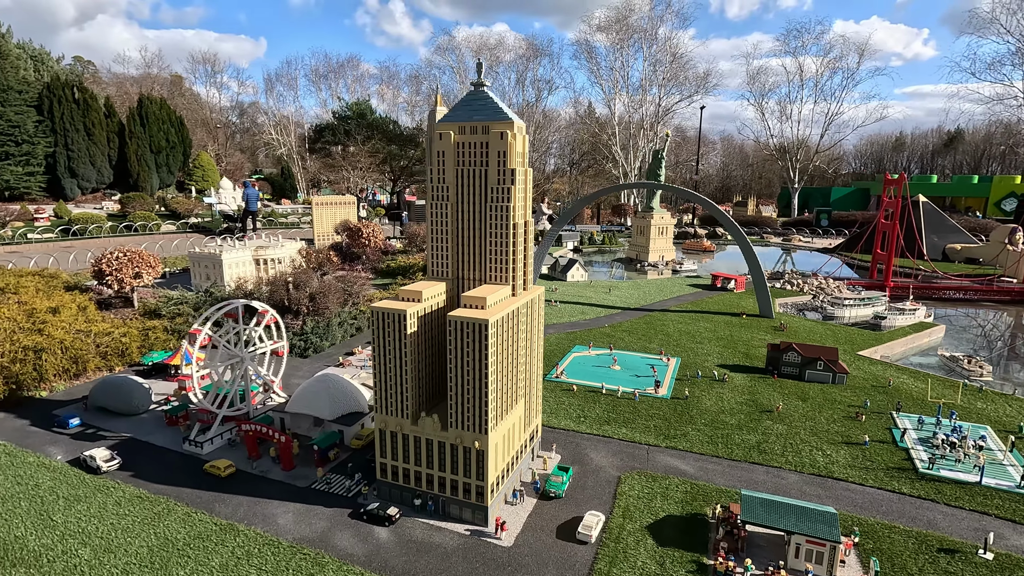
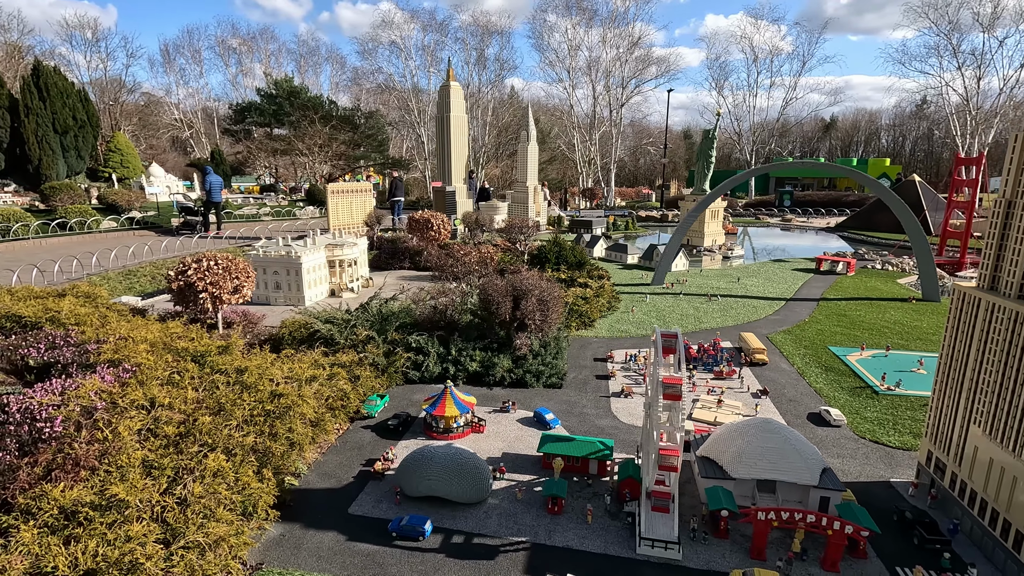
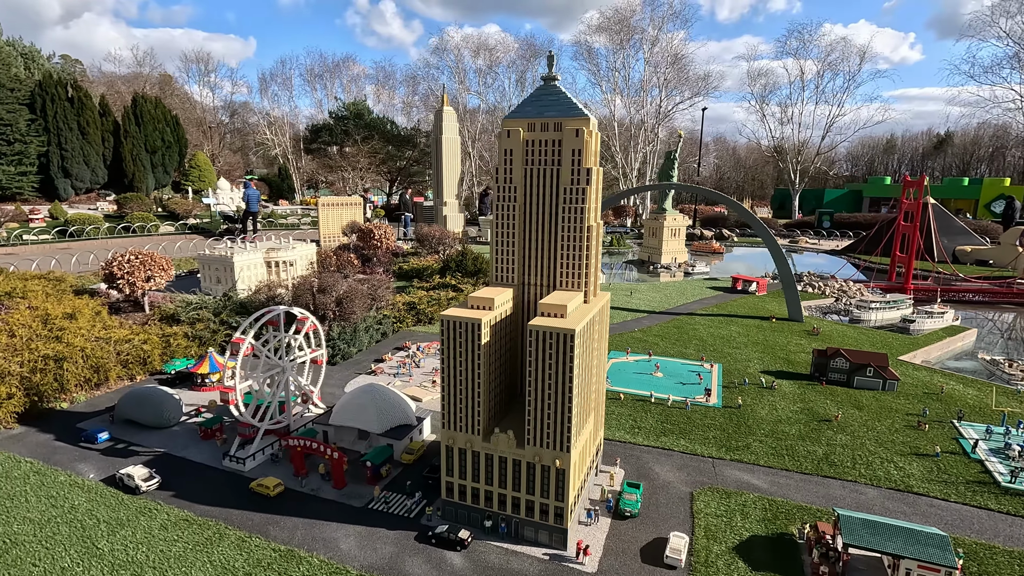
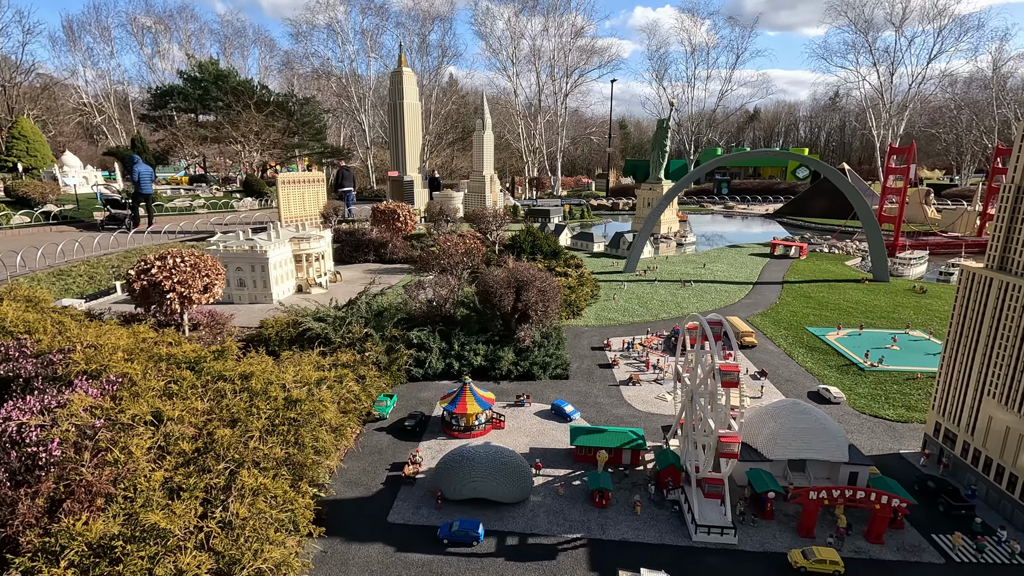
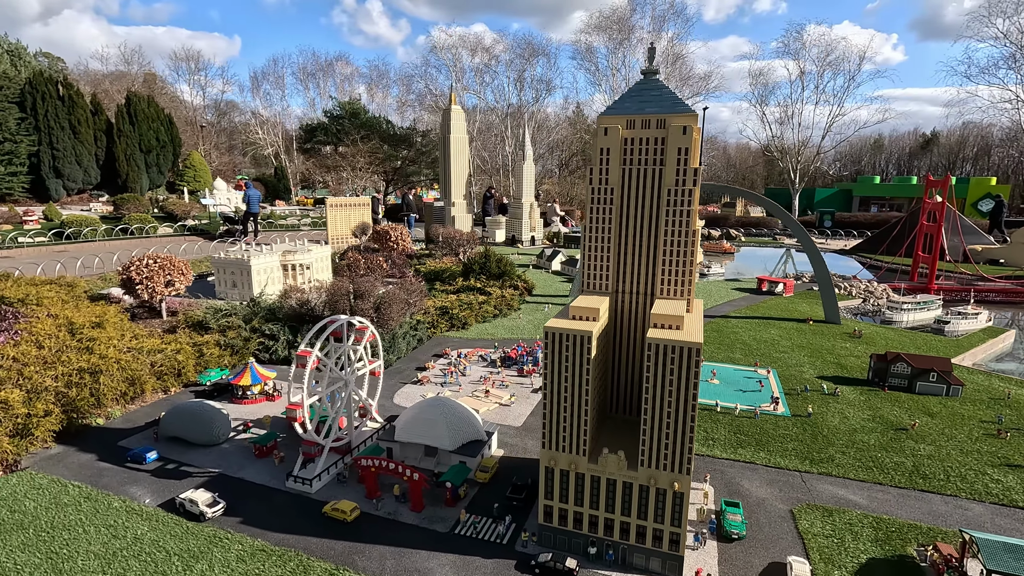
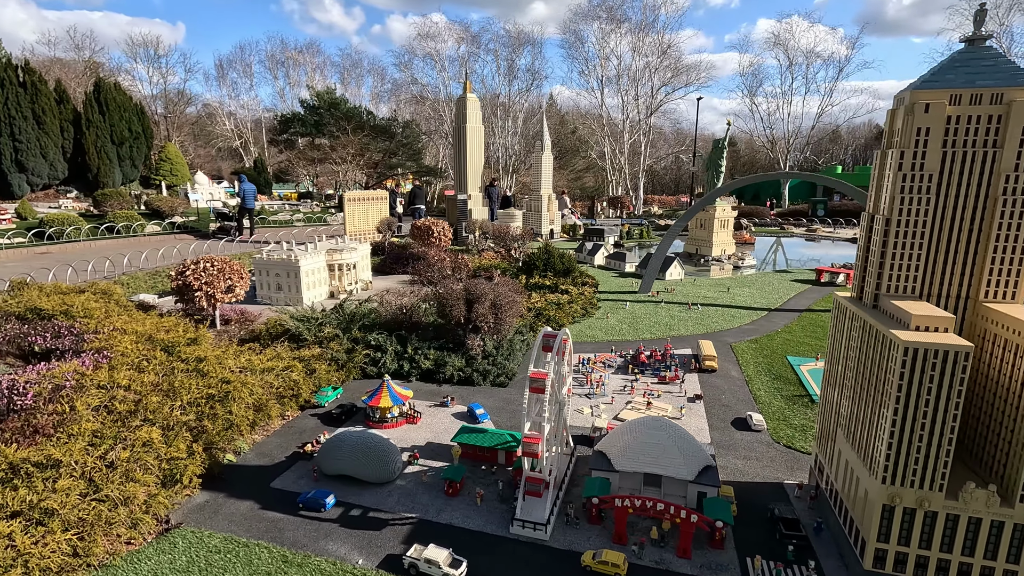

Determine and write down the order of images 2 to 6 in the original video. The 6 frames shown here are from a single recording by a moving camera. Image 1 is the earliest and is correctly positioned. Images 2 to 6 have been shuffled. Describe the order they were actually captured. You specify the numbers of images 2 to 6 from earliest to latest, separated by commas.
3, 5, 6, 2, 4
